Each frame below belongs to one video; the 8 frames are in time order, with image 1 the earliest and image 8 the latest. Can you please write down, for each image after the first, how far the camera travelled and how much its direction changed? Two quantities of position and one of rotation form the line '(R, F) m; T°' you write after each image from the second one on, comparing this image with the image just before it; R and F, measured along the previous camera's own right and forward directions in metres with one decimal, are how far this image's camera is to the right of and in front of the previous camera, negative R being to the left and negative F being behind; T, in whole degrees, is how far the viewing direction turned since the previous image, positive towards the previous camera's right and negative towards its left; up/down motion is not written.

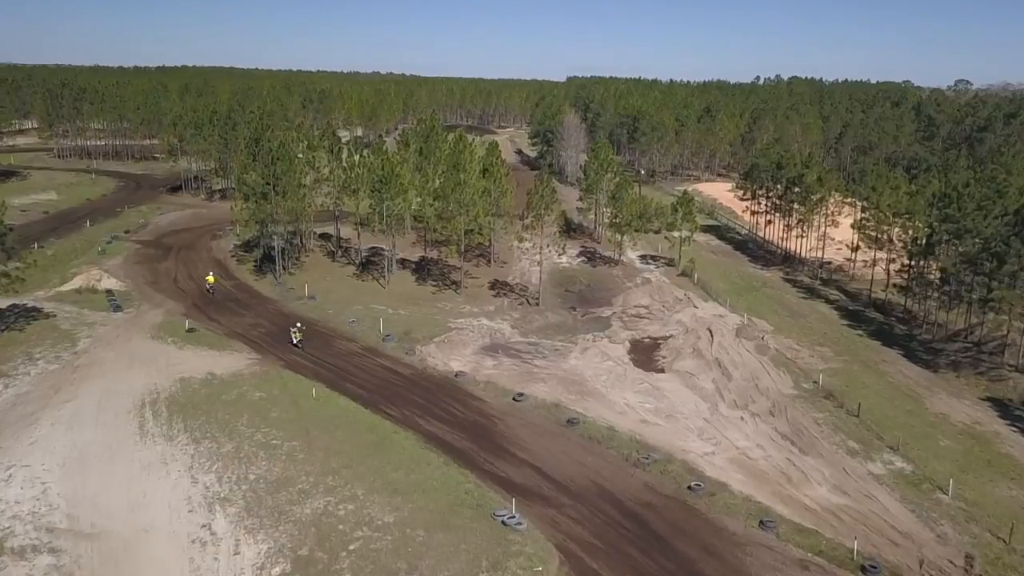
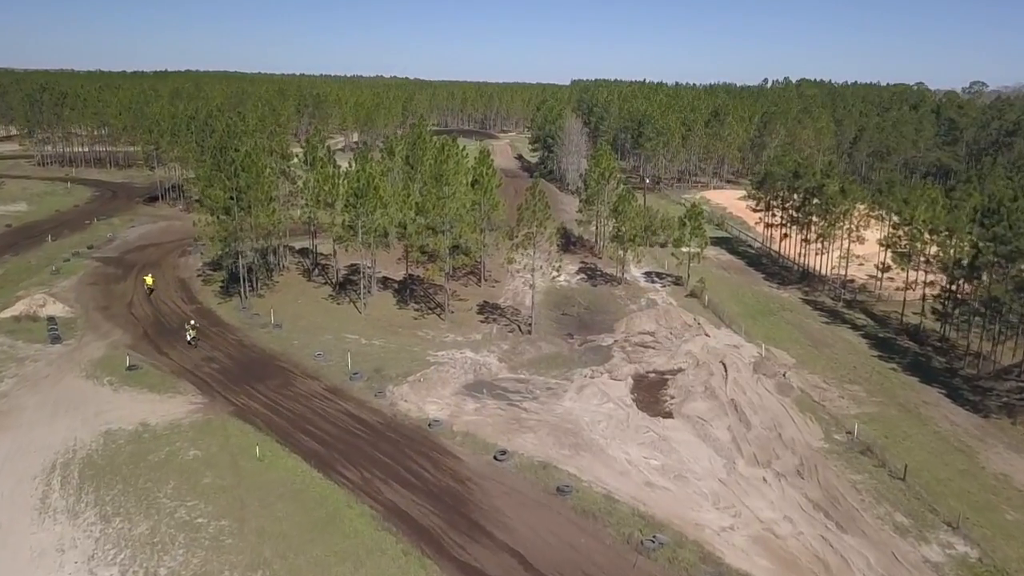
(+0.9, +5.1) m; 0°
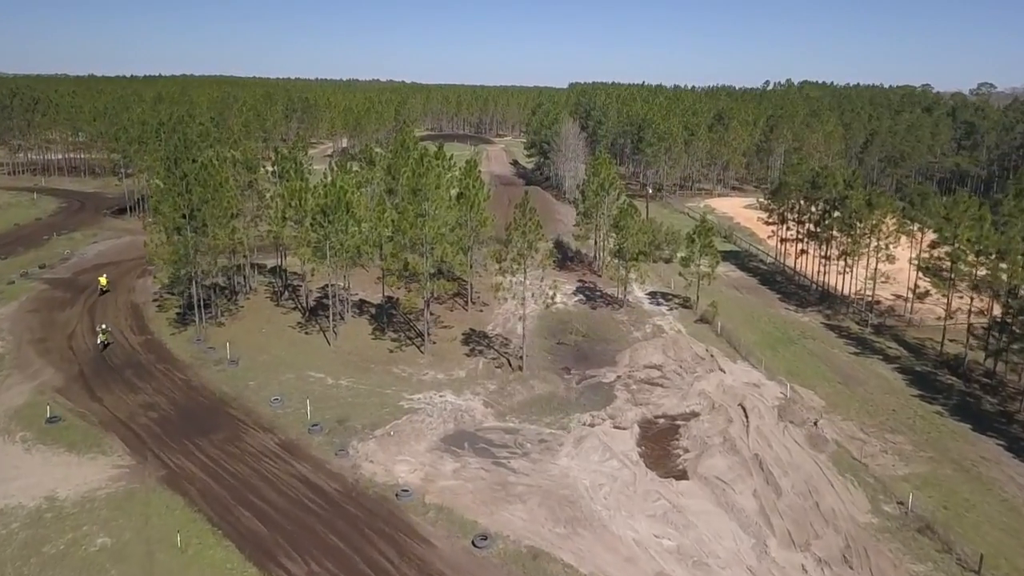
(+0.5, +5.3) m; 0°
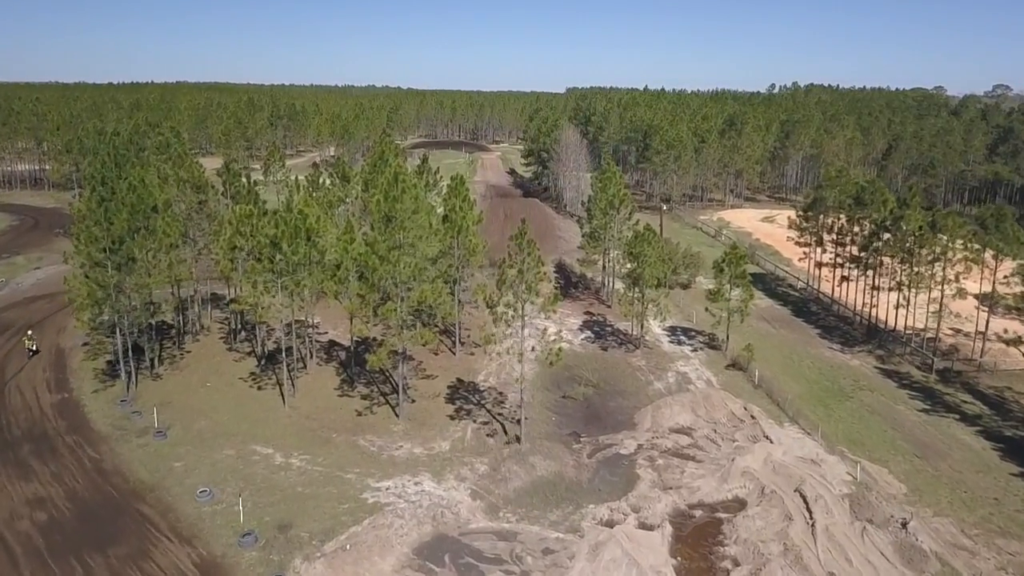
(+0.1, +7.5) m; 0°
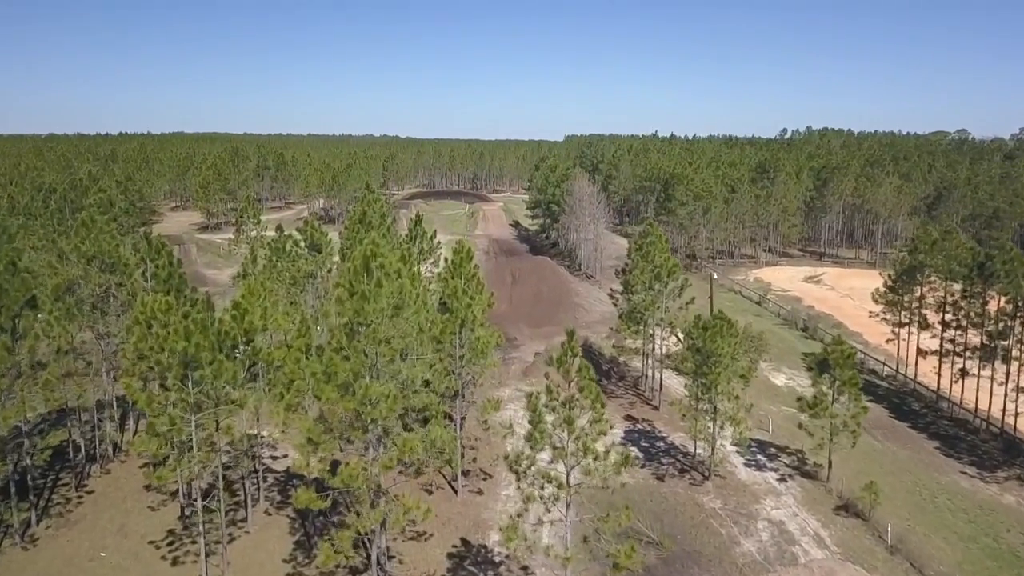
(-0.8, +10.8) m; 0°
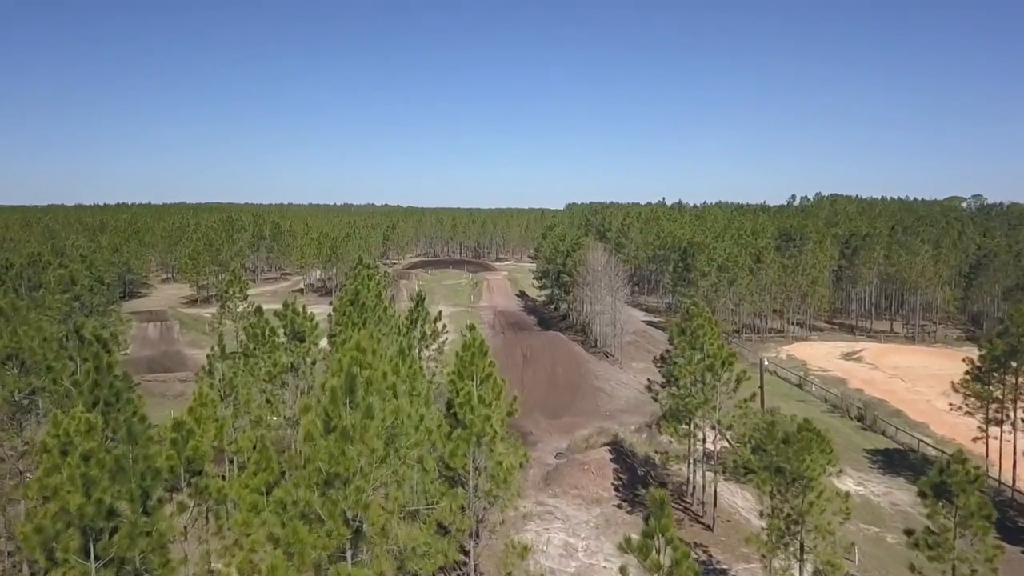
(-0.8, +6.2) m; 0°
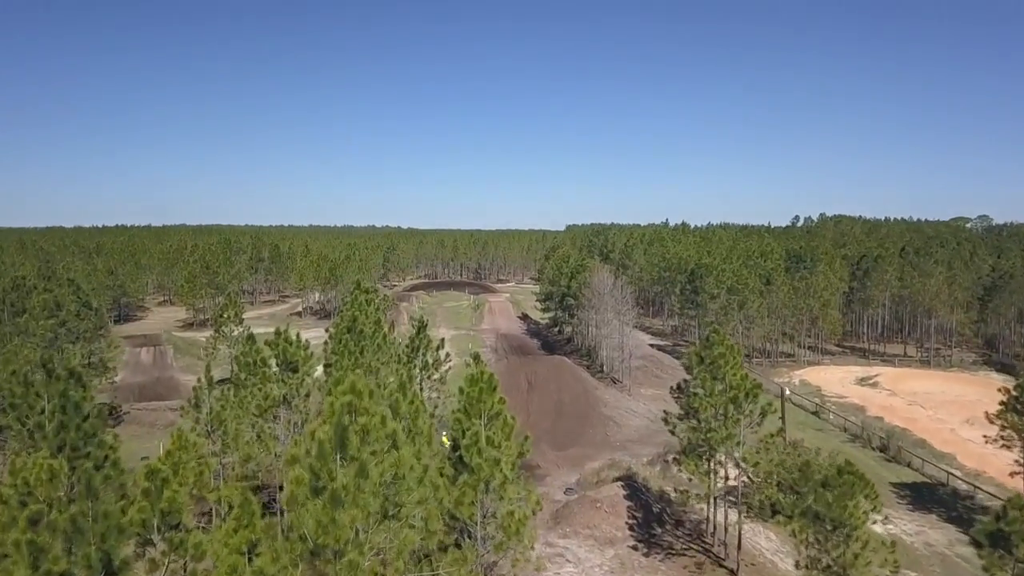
(-0.3, +2.0) m; 0°
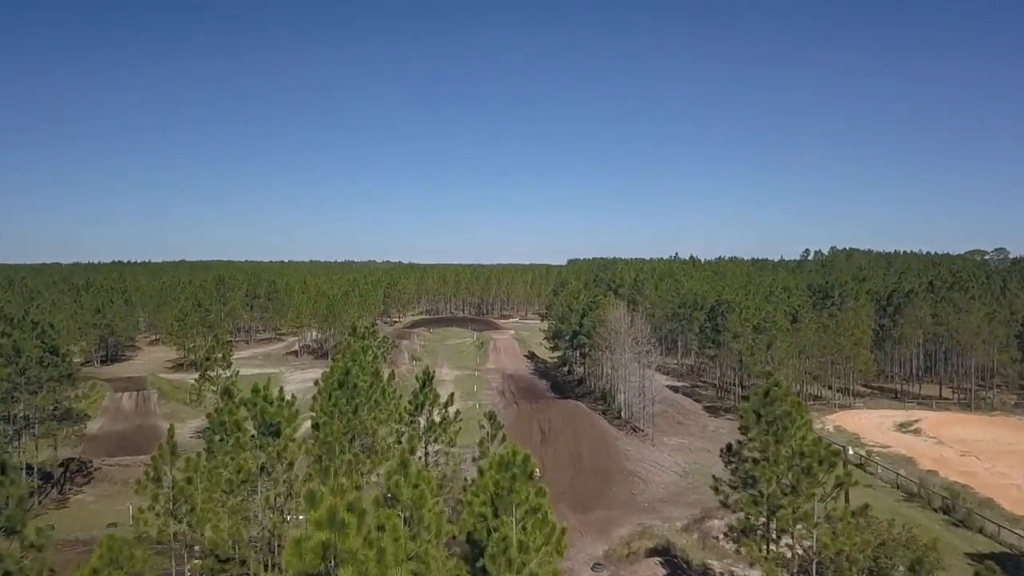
(-0.7, +4.8) m; 0°
